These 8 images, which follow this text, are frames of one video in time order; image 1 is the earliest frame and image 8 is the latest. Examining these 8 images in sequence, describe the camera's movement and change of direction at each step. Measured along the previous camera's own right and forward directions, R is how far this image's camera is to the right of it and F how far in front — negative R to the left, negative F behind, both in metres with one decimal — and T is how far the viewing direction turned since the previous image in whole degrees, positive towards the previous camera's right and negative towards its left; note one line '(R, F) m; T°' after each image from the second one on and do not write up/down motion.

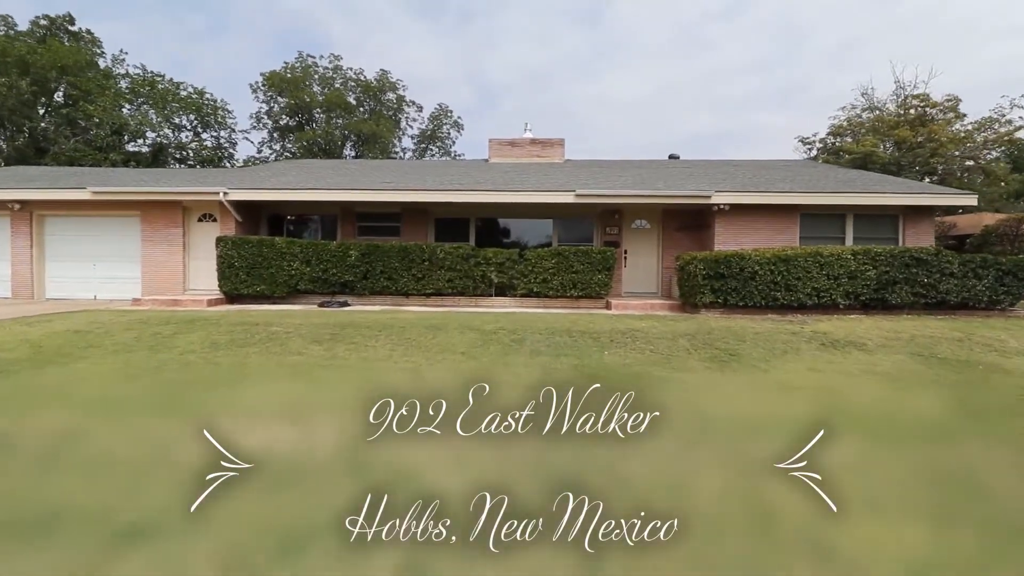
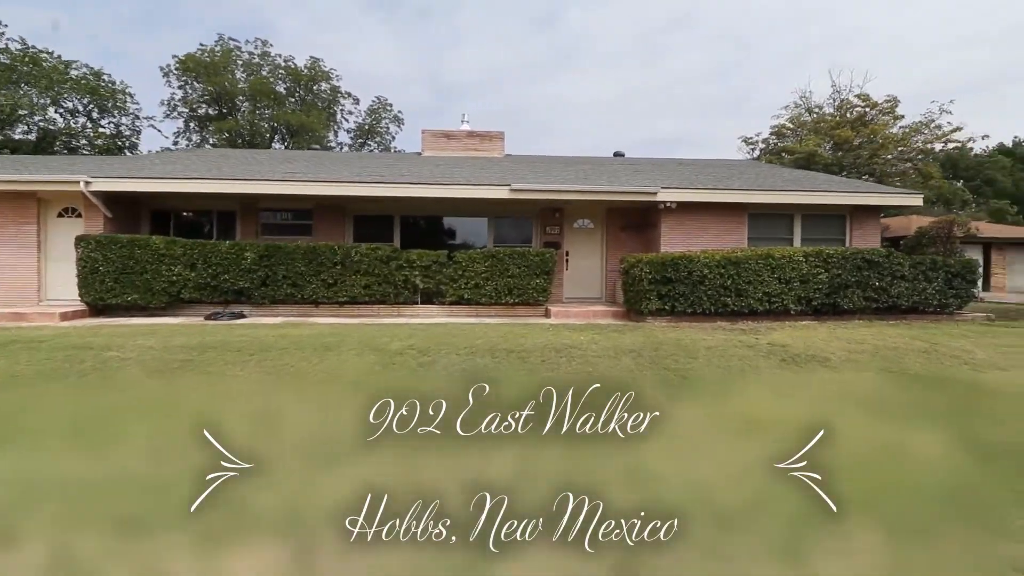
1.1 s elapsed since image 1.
(+0.5, +1.3) m; +6°
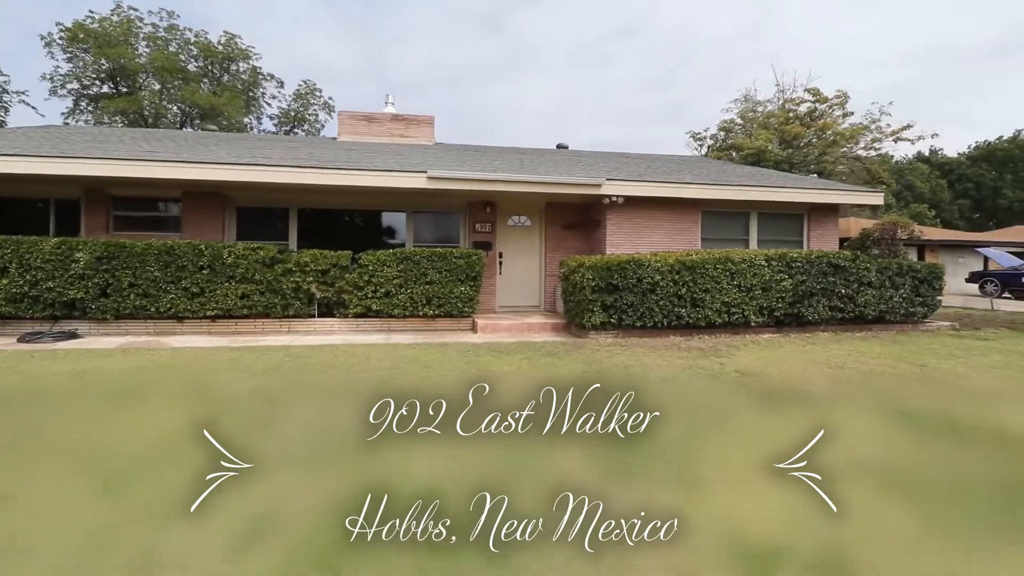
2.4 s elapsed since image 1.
(+0.5, +1.6) m; +6°
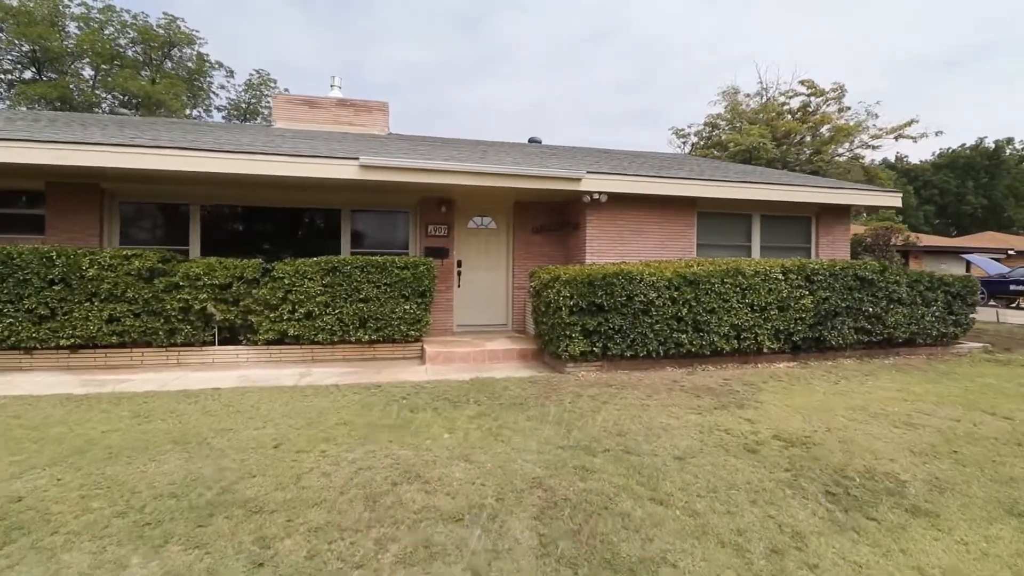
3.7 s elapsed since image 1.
(+0.2, +1.7) m; +3°
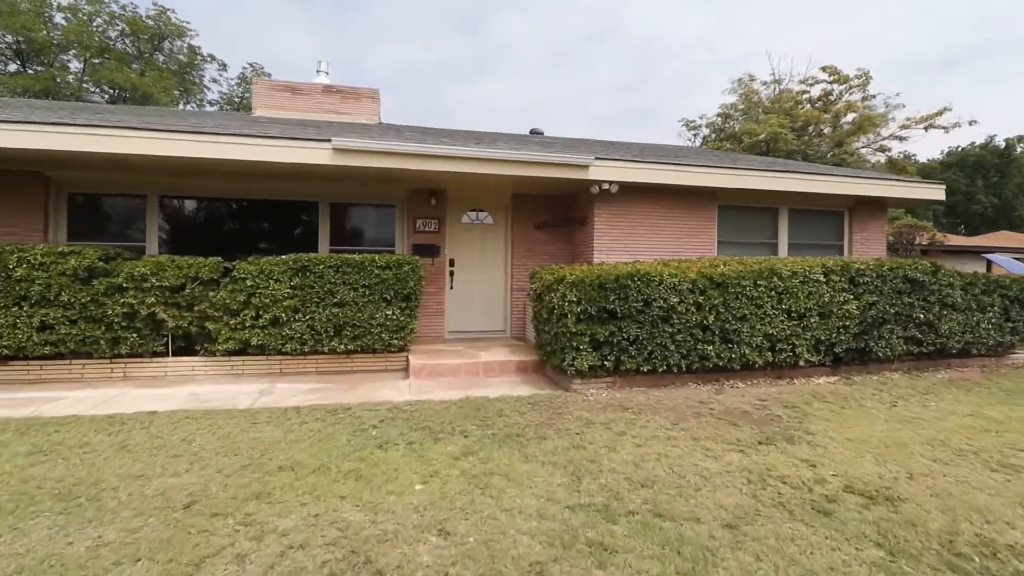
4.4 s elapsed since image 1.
(+0.1, +0.9) m; 0°
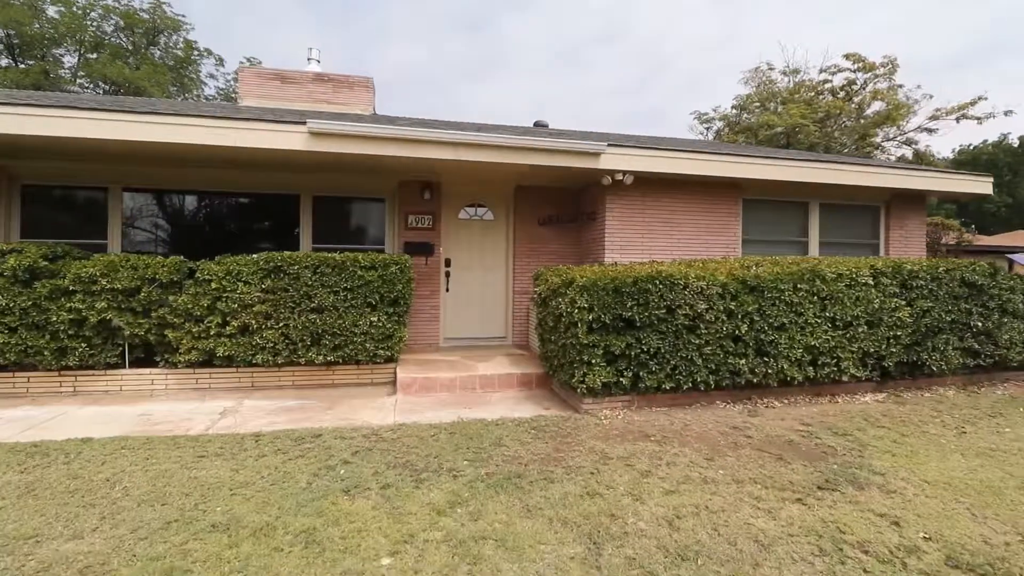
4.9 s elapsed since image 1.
(0.0, +0.7) m; 0°
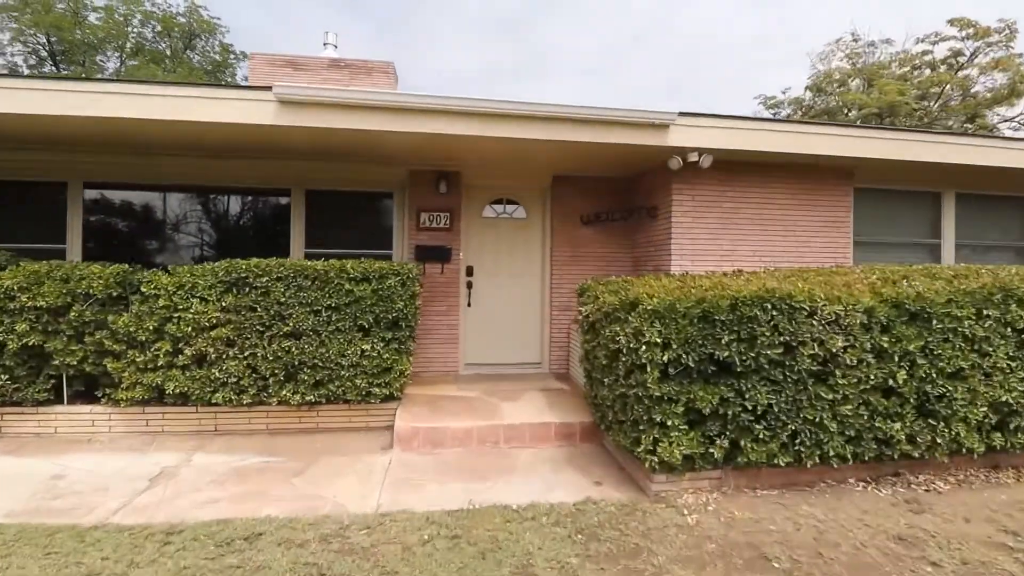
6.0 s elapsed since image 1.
(0.0, +1.3) m; -4°
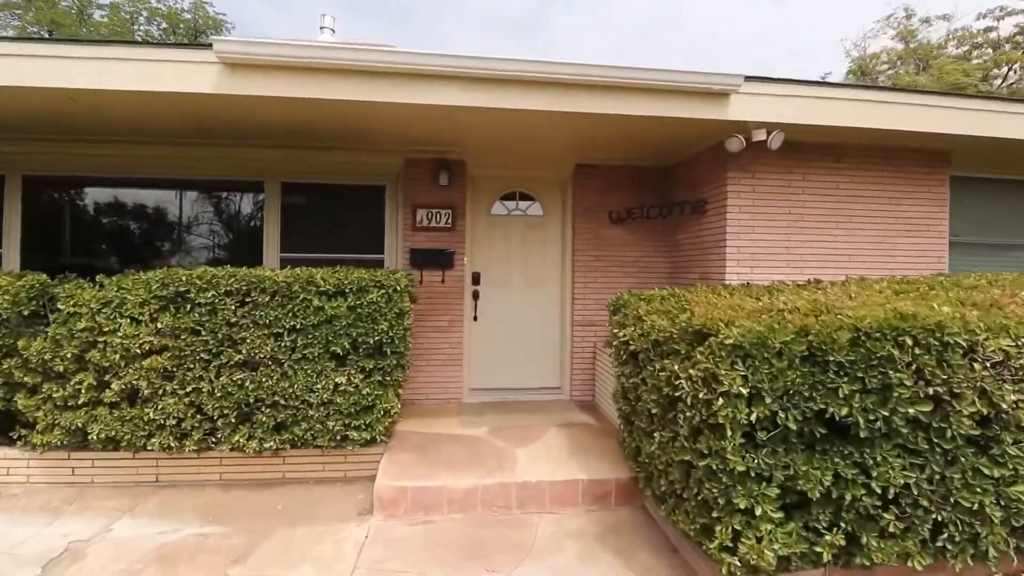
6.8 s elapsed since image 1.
(0.0, +0.9) m; -1°
